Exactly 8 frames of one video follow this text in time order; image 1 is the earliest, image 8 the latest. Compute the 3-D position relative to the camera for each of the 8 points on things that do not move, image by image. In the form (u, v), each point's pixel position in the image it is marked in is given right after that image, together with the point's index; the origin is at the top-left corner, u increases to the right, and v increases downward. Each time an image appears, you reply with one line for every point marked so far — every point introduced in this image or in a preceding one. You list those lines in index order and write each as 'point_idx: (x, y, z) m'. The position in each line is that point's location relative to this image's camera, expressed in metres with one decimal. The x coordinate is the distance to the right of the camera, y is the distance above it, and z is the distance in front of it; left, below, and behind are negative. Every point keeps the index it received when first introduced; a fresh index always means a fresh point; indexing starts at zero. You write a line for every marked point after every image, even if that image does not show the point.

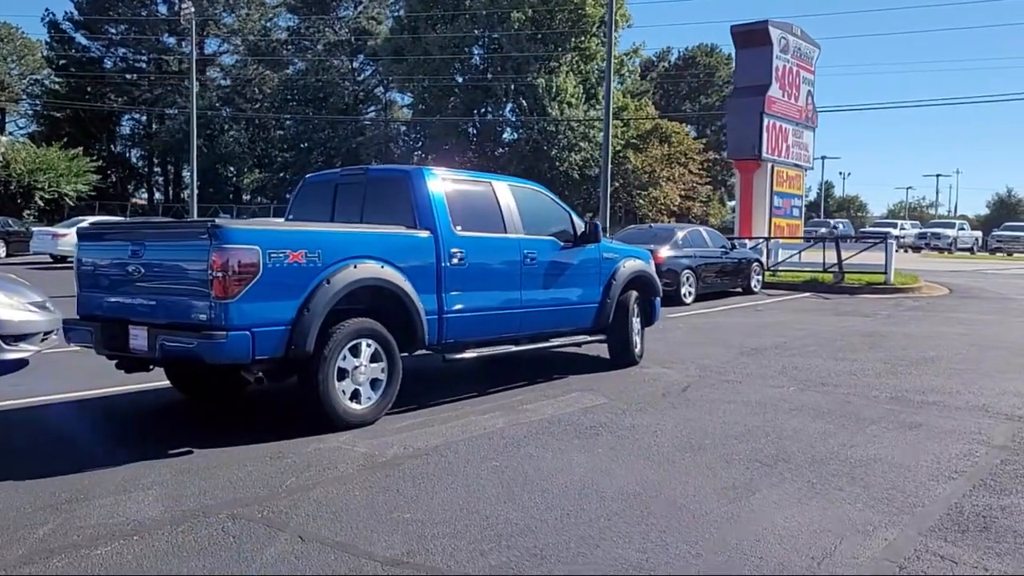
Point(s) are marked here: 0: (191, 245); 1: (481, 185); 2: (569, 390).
0: (-2.3, +0.3, +6.5) m
1: (-0.3, +1.0, +8.6) m
2: (+0.6, -1.0, +8.8) m
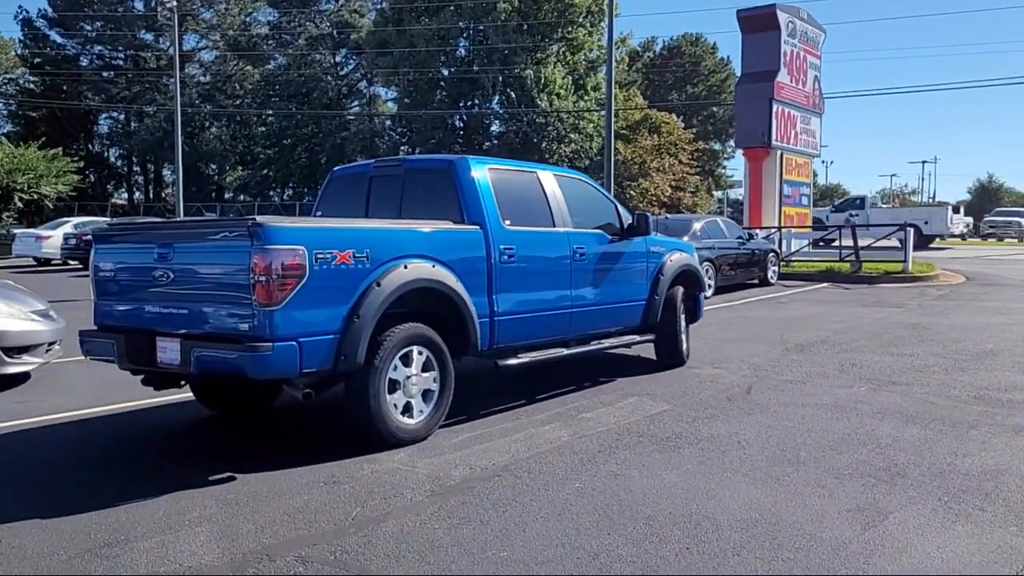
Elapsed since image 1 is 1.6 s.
0: (-1.8, +0.3, +5.8) m
1: (+0.1, +1.0, +7.9) m
2: (+1.0, -1.0, +8.1) m
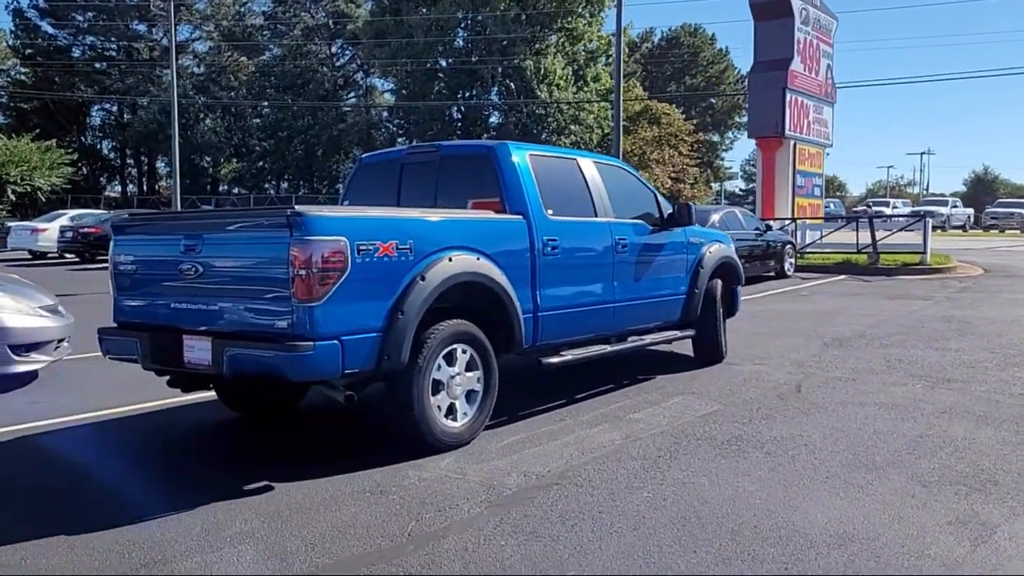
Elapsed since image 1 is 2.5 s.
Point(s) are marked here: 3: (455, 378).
0: (-1.5, +0.3, +5.4) m
1: (+0.4, +1.1, +7.5) m
2: (+1.3, -0.9, +7.7) m
3: (-0.4, -0.6, +6.1) m
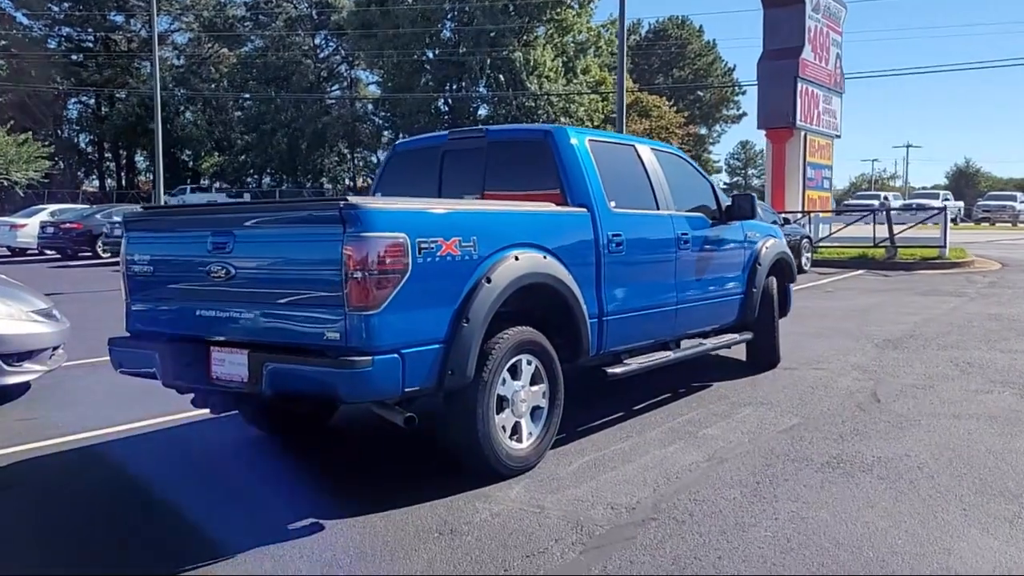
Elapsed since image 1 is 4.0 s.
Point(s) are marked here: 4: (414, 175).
0: (-1.0, +0.3, +4.6) m
1: (+0.8, +1.0, +6.8) m
2: (+1.7, -0.9, +7.0) m
3: (+0.1, -0.6, +5.3) m
4: (-0.7, +0.8, +6.8) m
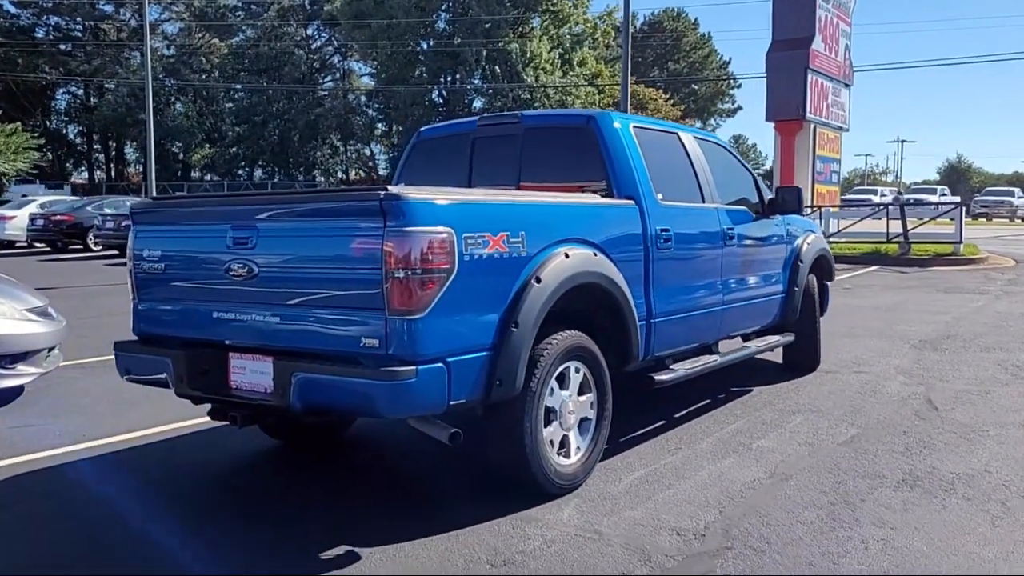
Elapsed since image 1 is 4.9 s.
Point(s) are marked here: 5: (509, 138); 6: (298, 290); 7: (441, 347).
0: (-0.8, +0.3, +4.1) m
1: (+1.1, +1.1, +6.3) m
2: (+1.9, -0.9, +6.6) m
3: (+0.3, -0.6, +4.9) m
4: (-0.5, +0.9, +6.4) m
5: (0.0, +1.0, +6.0) m
6: (-1.0, 0.0, +4.3) m
7: (-0.3, -0.3, +4.1) m
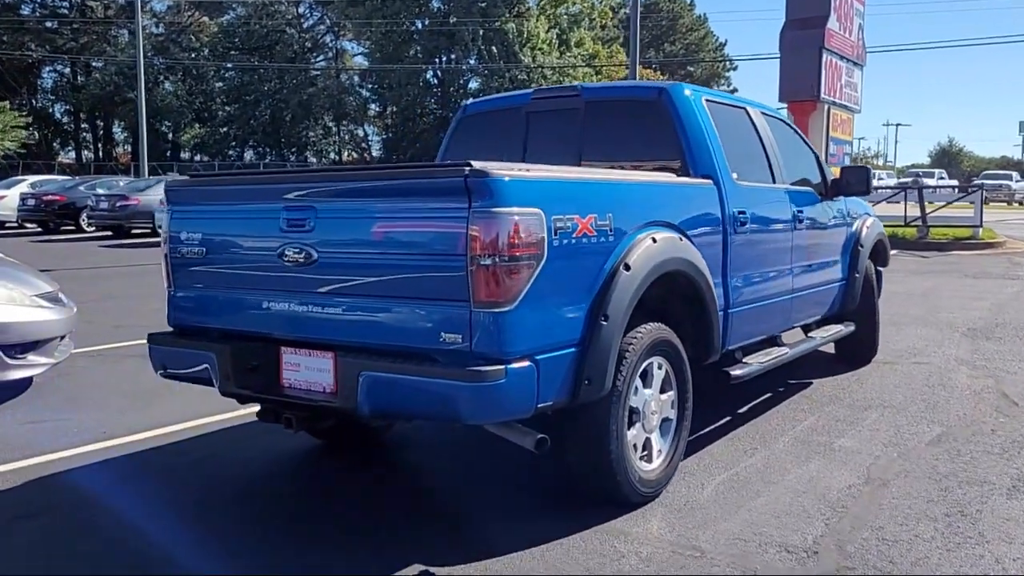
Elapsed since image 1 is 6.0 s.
0: (-0.4, +0.3, +3.6) m
1: (+1.4, +1.1, +5.8) m
2: (+2.3, -0.8, +6.2) m
3: (+0.7, -0.6, +4.4) m
4: (-0.1, +0.9, +5.9) m
5: (+0.3, +1.1, +5.5) m
6: (-0.6, 0.0, +3.8) m
7: (+0.1, -0.2, +3.6) m
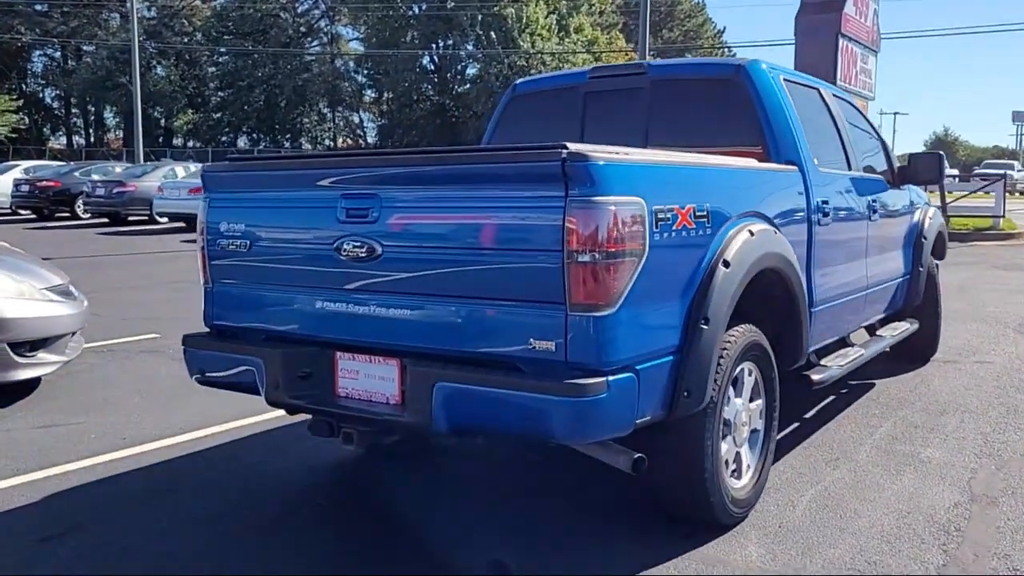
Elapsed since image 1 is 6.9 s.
0: (0.0, +0.3, +3.2) m
1: (+1.8, +1.2, +5.4) m
2: (+2.6, -0.8, +5.8) m
3: (+1.0, -0.5, +4.0) m
4: (+0.2, +1.0, +5.4) m
5: (+0.7, +1.1, +5.1) m
6: (-0.3, 0.0, +3.3) m
7: (+0.4, -0.2, +3.2) m
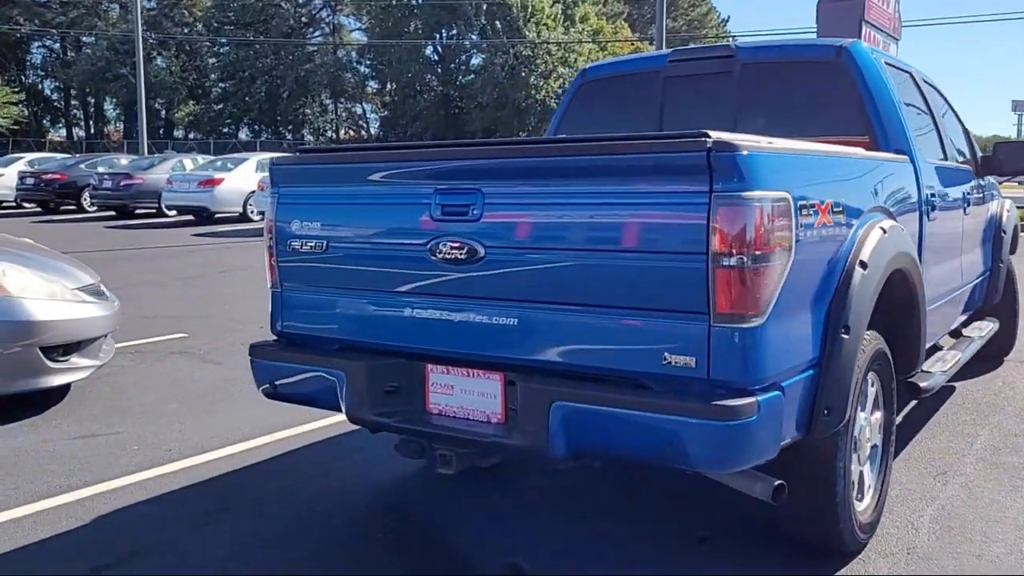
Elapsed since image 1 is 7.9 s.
0: (+0.3, +0.3, +2.8) m
1: (+2.1, +1.2, +5.0) m
2: (+3.0, -0.8, +5.4) m
3: (+1.4, -0.6, +3.6) m
4: (+0.6, +1.0, +5.0) m
5: (+1.1, +1.1, +4.7) m
6: (+0.1, 0.0, +3.0) m
7: (+0.8, -0.2, +2.8) m
